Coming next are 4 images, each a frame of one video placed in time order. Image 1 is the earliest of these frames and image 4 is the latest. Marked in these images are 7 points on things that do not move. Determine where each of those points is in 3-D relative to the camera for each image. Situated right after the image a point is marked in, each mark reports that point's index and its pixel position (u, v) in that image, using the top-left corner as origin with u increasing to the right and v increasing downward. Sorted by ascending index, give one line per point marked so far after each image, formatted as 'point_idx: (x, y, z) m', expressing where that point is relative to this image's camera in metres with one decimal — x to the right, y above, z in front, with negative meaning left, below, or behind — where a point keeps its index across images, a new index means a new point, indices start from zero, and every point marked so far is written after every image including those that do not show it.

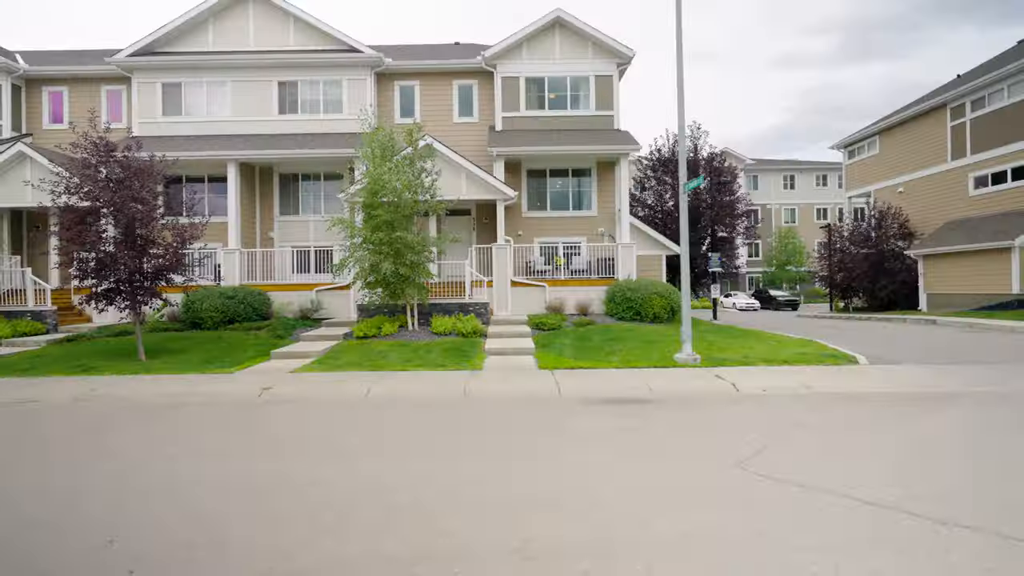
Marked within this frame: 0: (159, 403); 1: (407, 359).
0: (-6.5, -2.1, +9.0) m
1: (-2.7, -1.8, +12.5) m
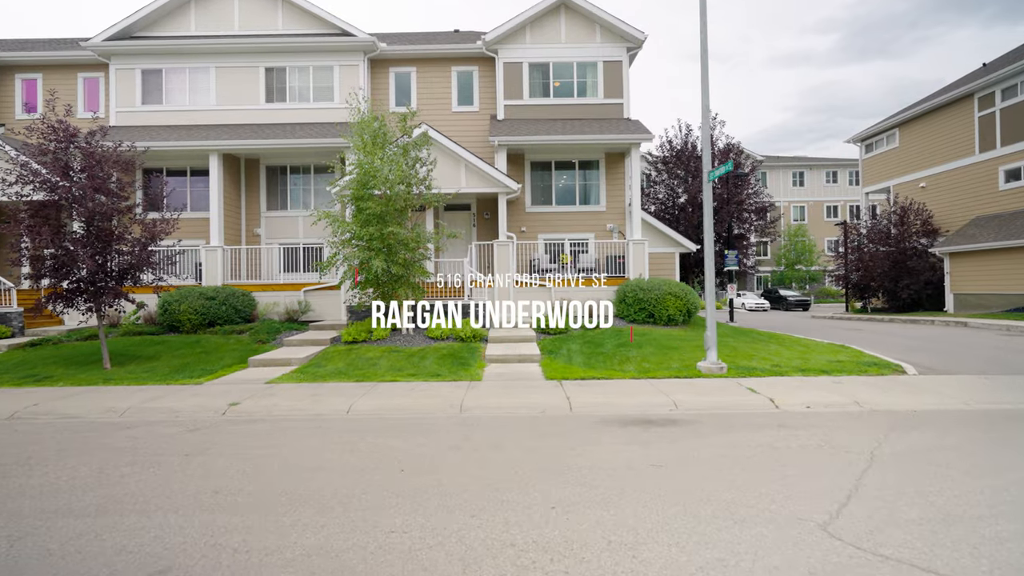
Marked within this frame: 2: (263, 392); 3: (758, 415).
0: (-6.4, -2.1, +7.7) m
1: (-2.6, -1.8, +11.2) m
2: (-4.7, -2.0, +9.3) m
3: (+3.8, -2.0, +7.6) m
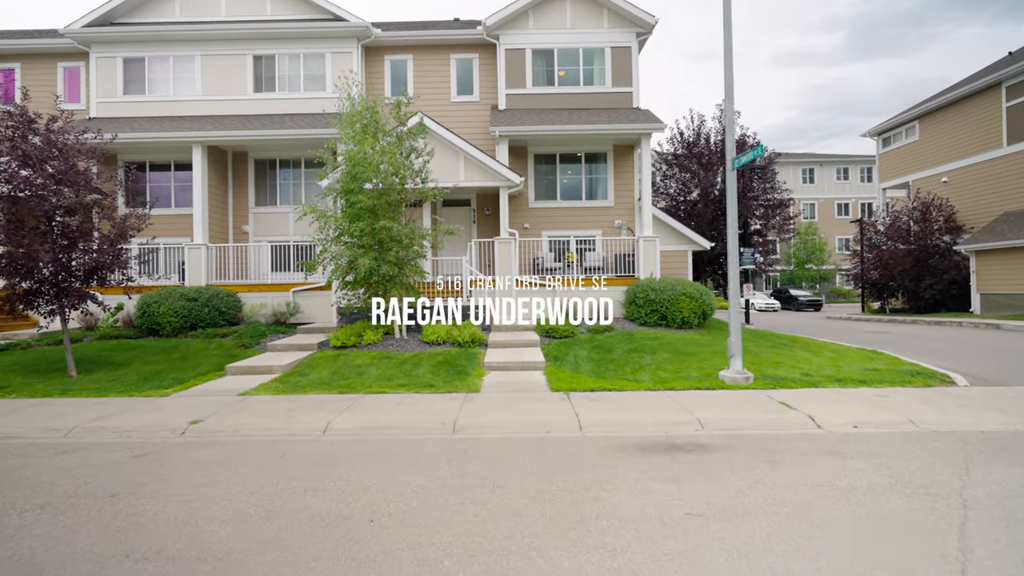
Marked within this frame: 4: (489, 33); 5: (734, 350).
0: (-6.4, -2.1, +6.7) m
1: (-2.6, -1.8, +10.2) m
2: (-4.7, -2.0, +8.3) m
3: (+3.8, -2.0, +6.5) m
4: (-0.8, +9.4, +18.0) m
5: (+4.3, -1.2, +9.5) m
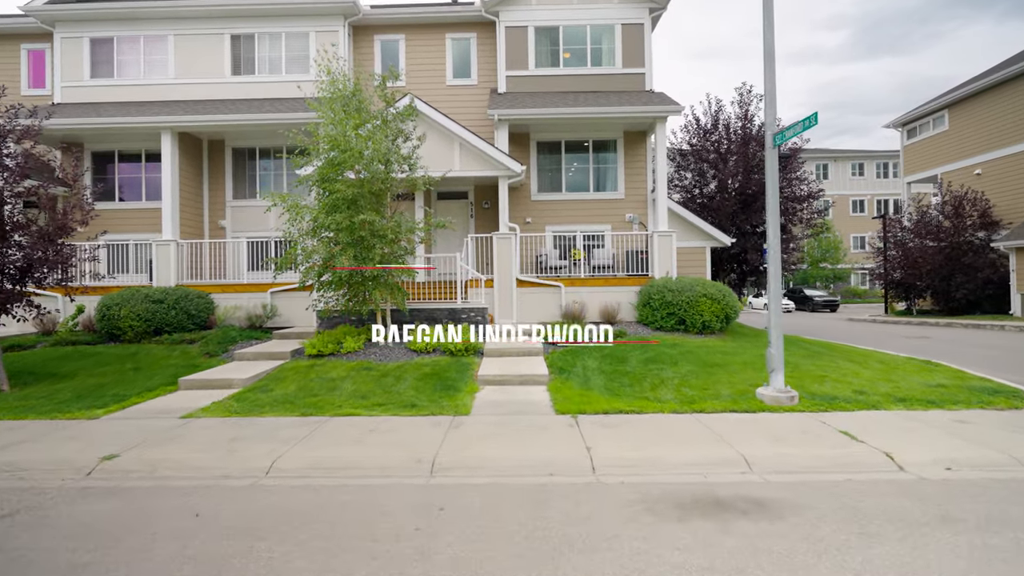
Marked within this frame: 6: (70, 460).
0: (-6.5, -2.1, +5.2) m
1: (-2.6, -1.9, +8.7) m
2: (-4.8, -2.0, +6.8) m
3: (+3.7, -2.0, +4.9) m
4: (-0.8, +9.3, +16.5) m
5: (+4.3, -1.2, +8.0) m
6: (-5.3, -2.1, +5.9) m
